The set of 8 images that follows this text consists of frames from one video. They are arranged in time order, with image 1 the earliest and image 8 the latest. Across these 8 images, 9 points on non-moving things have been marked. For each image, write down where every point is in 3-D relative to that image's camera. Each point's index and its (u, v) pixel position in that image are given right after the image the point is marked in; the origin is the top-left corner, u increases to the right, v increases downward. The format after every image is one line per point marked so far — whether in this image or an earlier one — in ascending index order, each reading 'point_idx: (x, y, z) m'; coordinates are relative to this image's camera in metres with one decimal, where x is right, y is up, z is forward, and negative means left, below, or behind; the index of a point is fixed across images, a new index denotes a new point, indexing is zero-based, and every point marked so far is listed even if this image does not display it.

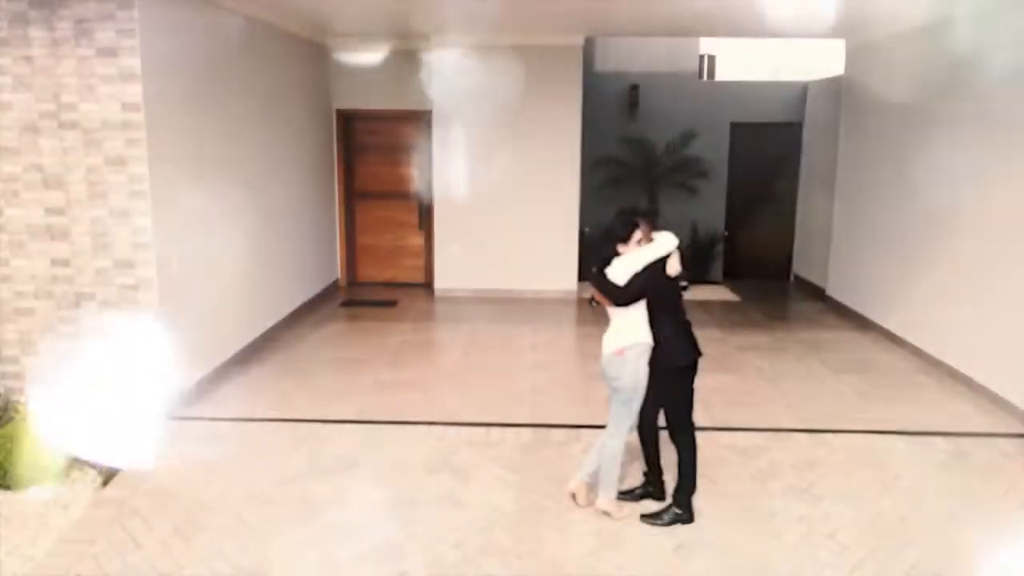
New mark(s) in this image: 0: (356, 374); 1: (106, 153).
0: (-1.0, -0.5, +5.6) m
1: (-1.9, +0.6, +4.2) m
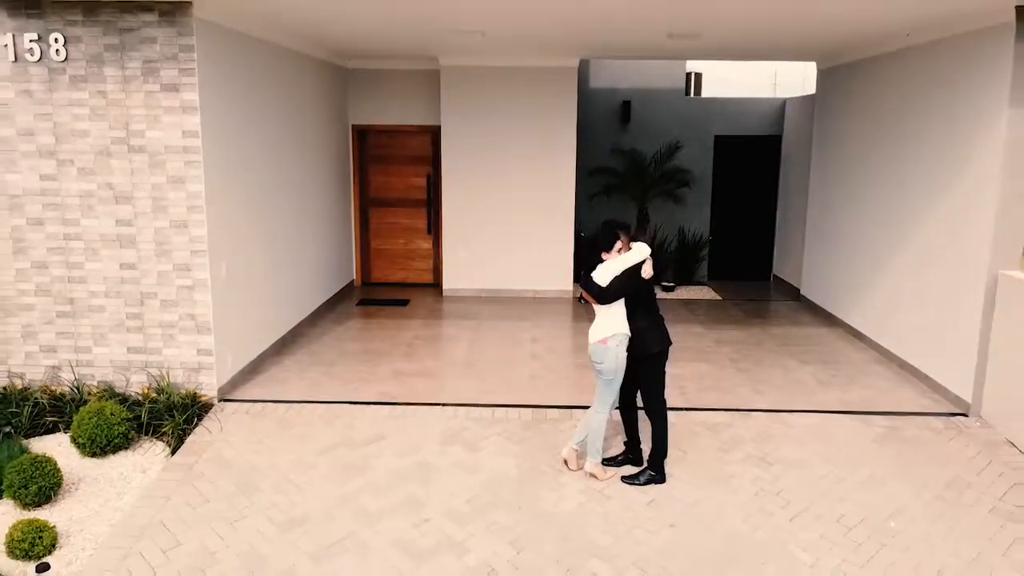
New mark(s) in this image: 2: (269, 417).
0: (-1.0, -0.5, +6.4) m
1: (-1.9, +0.6, +5.0) m
2: (-1.4, -0.8, +5.1) m
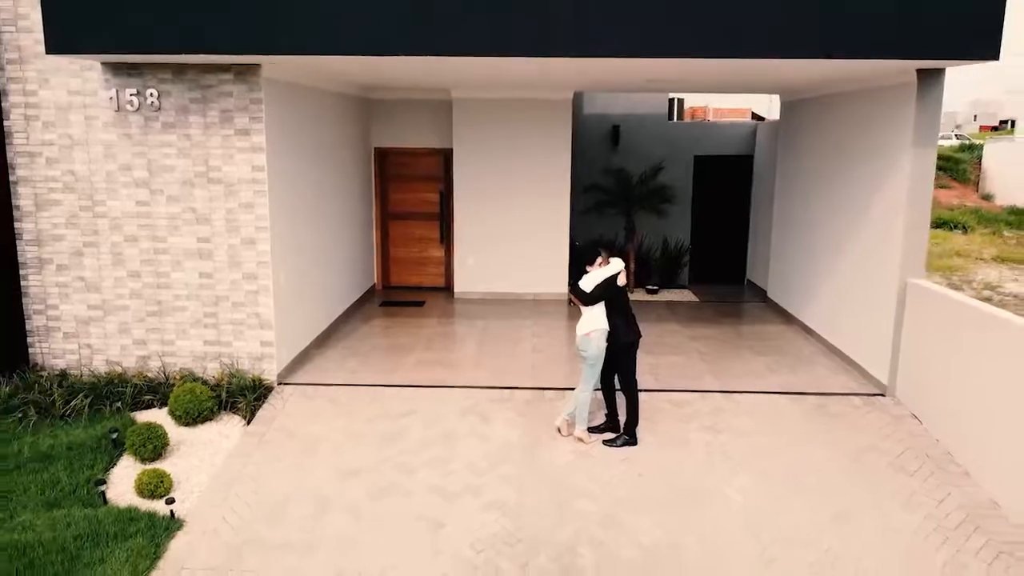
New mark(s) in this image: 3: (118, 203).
0: (-0.9, -0.6, +7.6) m
1: (-1.9, +0.6, +6.2) m
2: (-1.4, -0.8, +6.3) m
3: (-2.8, +0.6, +6.2) m
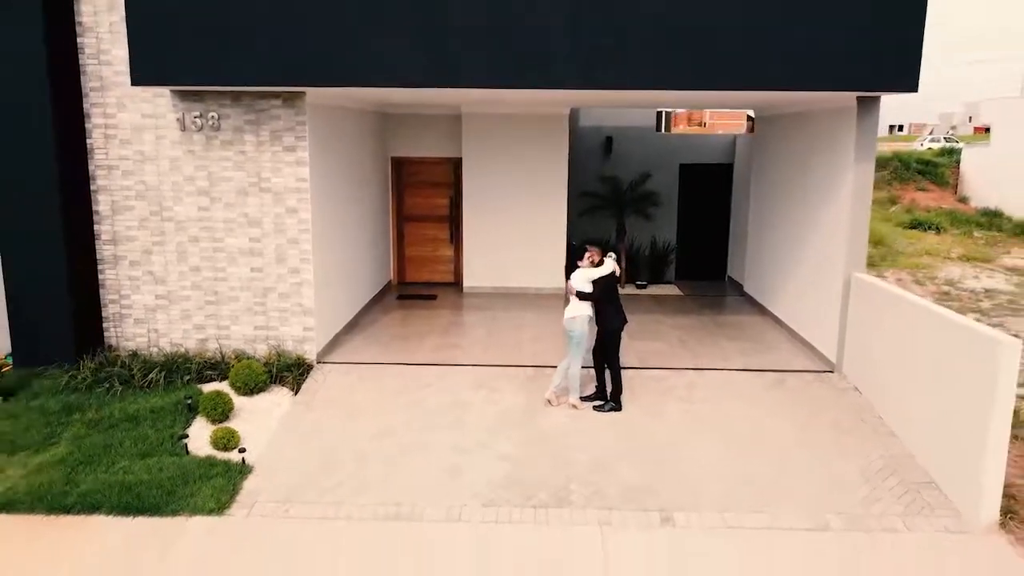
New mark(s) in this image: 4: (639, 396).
0: (-0.9, -0.5, +8.7) m
1: (-1.9, +0.7, +7.3) m
2: (-1.3, -0.7, +7.4) m
3: (-2.7, +0.7, +7.4) m
4: (+1.0, -0.9, +7.0) m
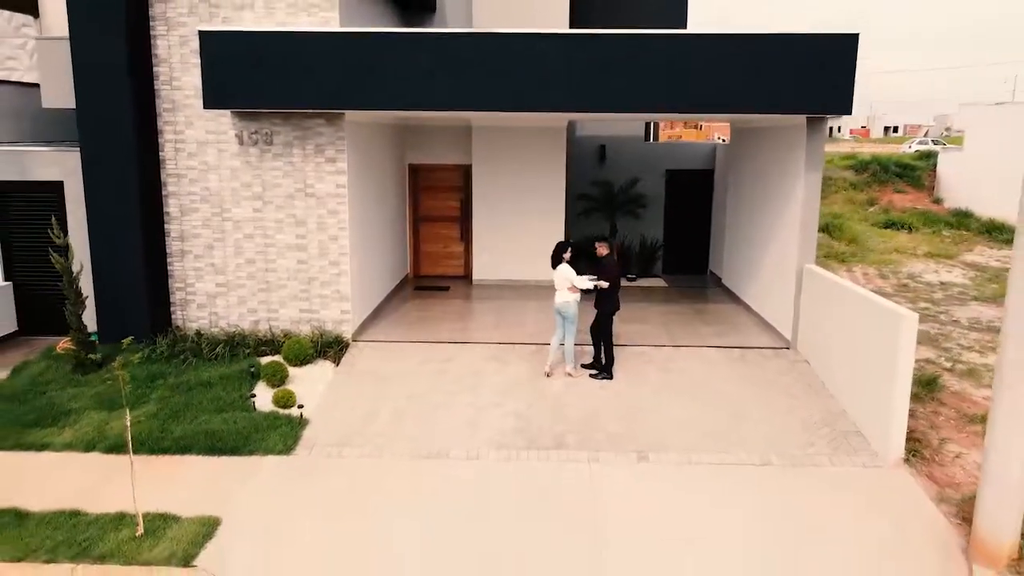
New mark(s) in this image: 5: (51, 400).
0: (-0.8, -0.4, +10.0) m
1: (-1.8, +0.8, +8.6) m
2: (-1.3, -0.6, +8.8) m
3: (-2.7, +0.8, +8.7) m
4: (+1.1, -0.8, +8.4) m
5: (-3.9, -0.9, +7.5) m
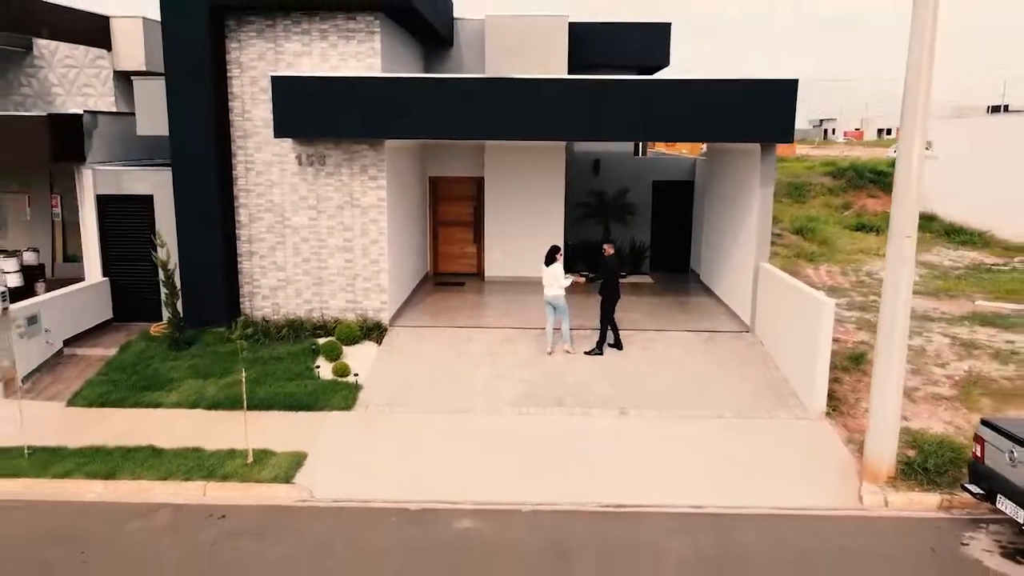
0: (-0.7, -0.3, +12.0) m
1: (-1.7, +0.8, +10.6) m
2: (-1.2, -0.5, +10.7) m
3: (-2.6, +0.8, +10.6) m
4: (+1.2, -0.7, +10.3) m
5: (-3.8, -0.9, +9.4) m
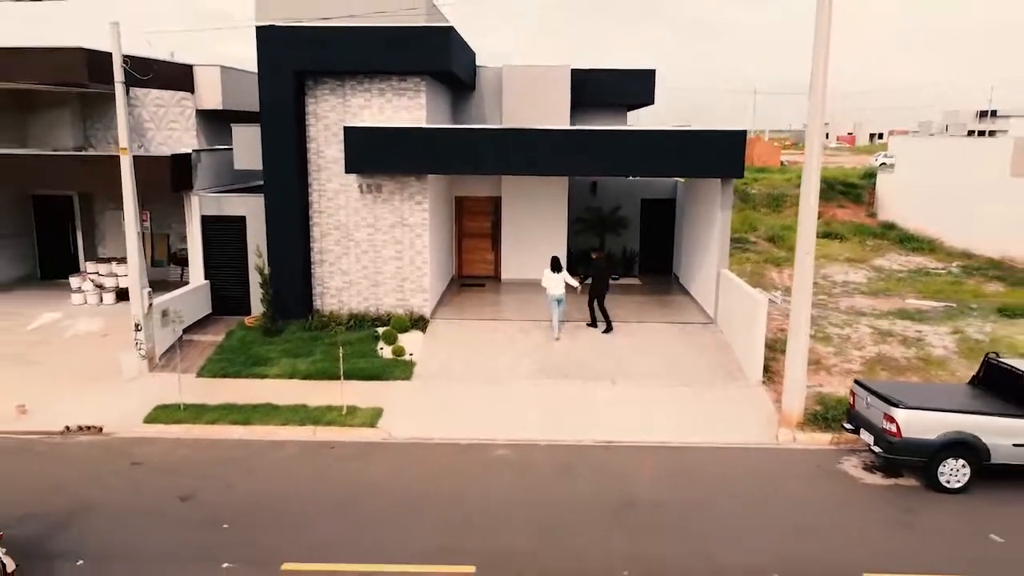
0: (-0.5, -0.3, +14.9) m
1: (-1.5, +0.8, +13.5) m
2: (-0.9, -0.6, +13.6) m
3: (-2.3, +0.8, +13.6) m
4: (+1.4, -0.7, +13.2) m
5: (-3.6, -0.9, +12.4) m
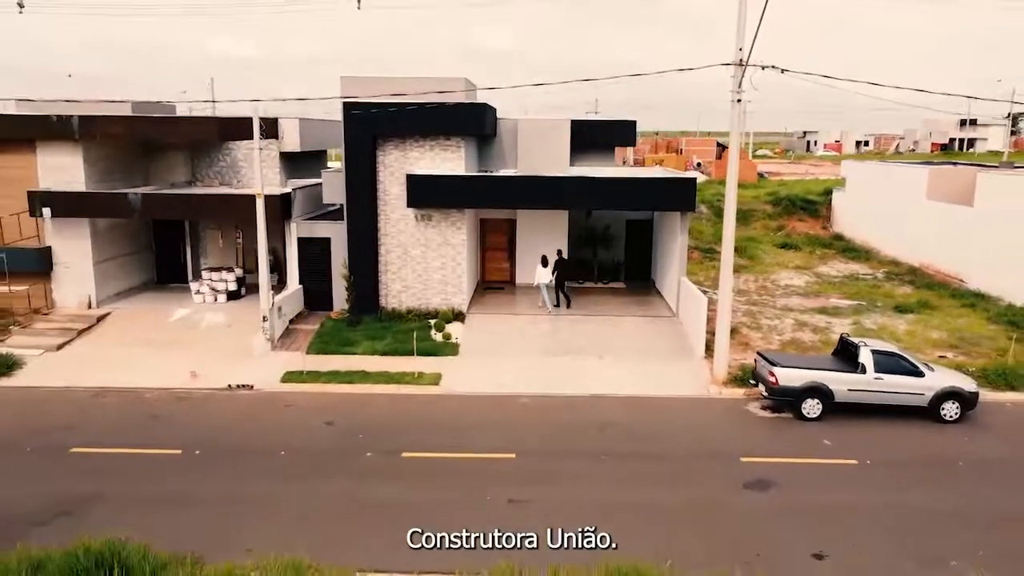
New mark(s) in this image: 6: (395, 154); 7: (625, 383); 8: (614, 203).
0: (-0.2, -0.4, +19.7) m
1: (-1.2, +0.8, +18.3) m
2: (-0.6, -0.6, +18.4) m
3: (-2.0, +0.8, +18.4) m
4: (+1.7, -0.8, +18.0) m
5: (-3.3, -0.9, +17.2) m
6: (-2.4, +2.8, +18.0) m
7: (+1.9, -1.6, +15.1) m
8: (+2.0, +1.7, +17.5) m
